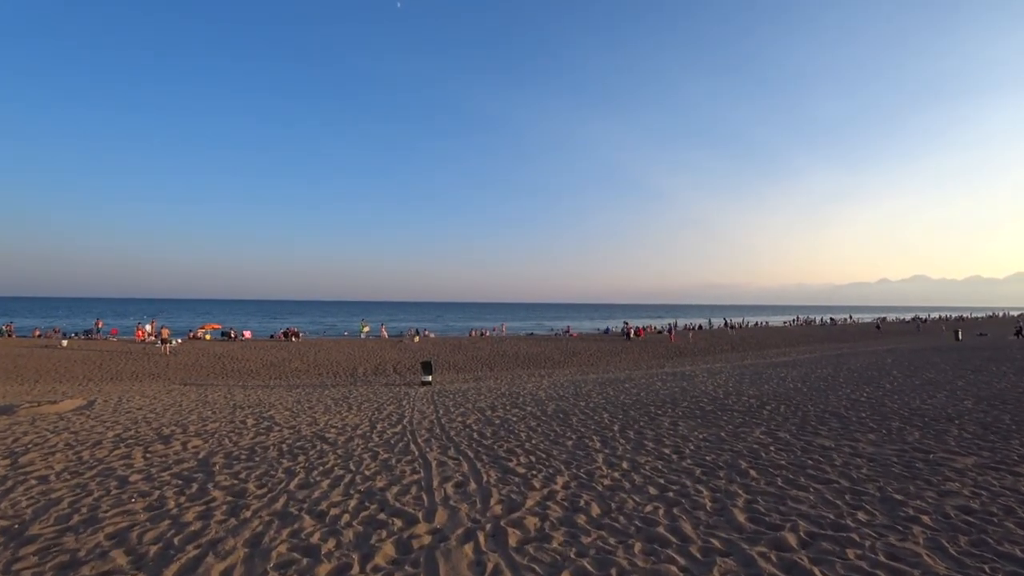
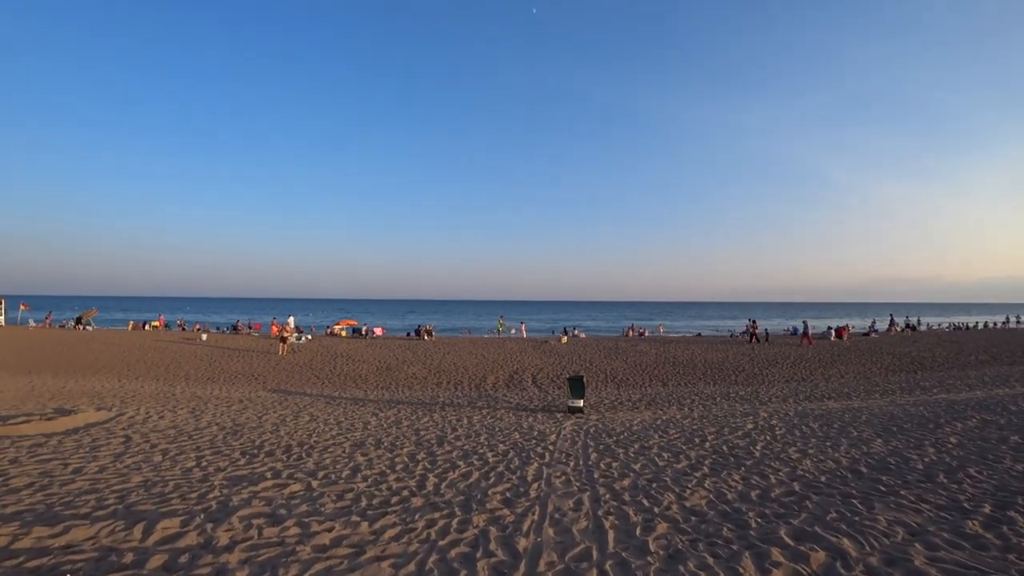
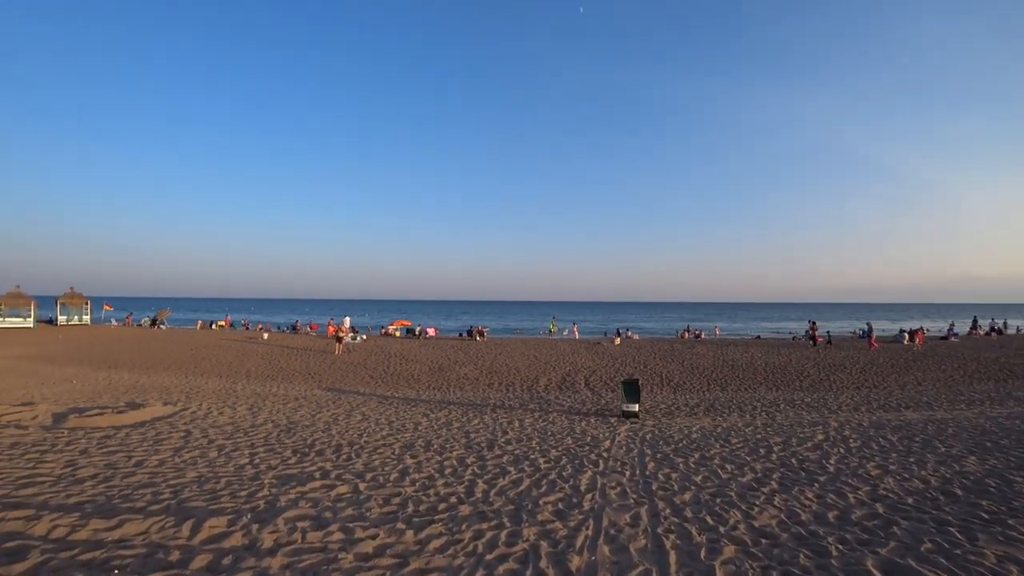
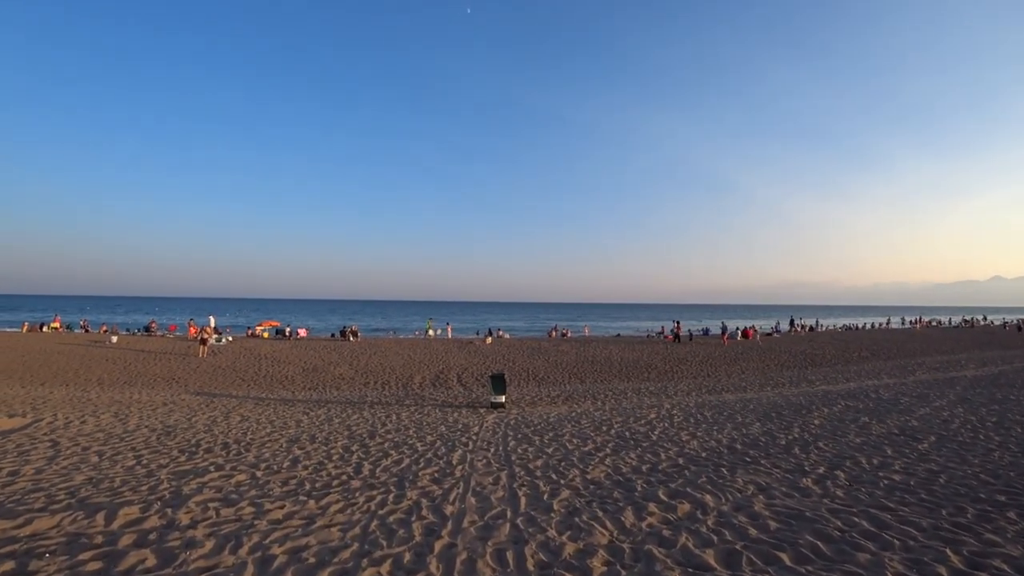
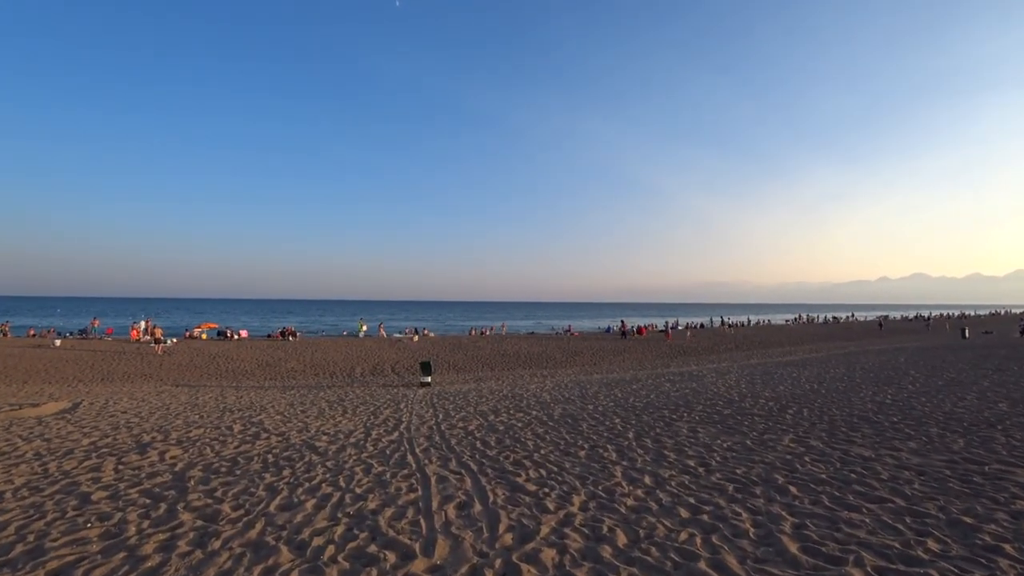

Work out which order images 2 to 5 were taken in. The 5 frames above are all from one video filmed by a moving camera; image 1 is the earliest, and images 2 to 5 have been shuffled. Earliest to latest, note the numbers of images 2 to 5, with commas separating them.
5, 4, 2, 3
